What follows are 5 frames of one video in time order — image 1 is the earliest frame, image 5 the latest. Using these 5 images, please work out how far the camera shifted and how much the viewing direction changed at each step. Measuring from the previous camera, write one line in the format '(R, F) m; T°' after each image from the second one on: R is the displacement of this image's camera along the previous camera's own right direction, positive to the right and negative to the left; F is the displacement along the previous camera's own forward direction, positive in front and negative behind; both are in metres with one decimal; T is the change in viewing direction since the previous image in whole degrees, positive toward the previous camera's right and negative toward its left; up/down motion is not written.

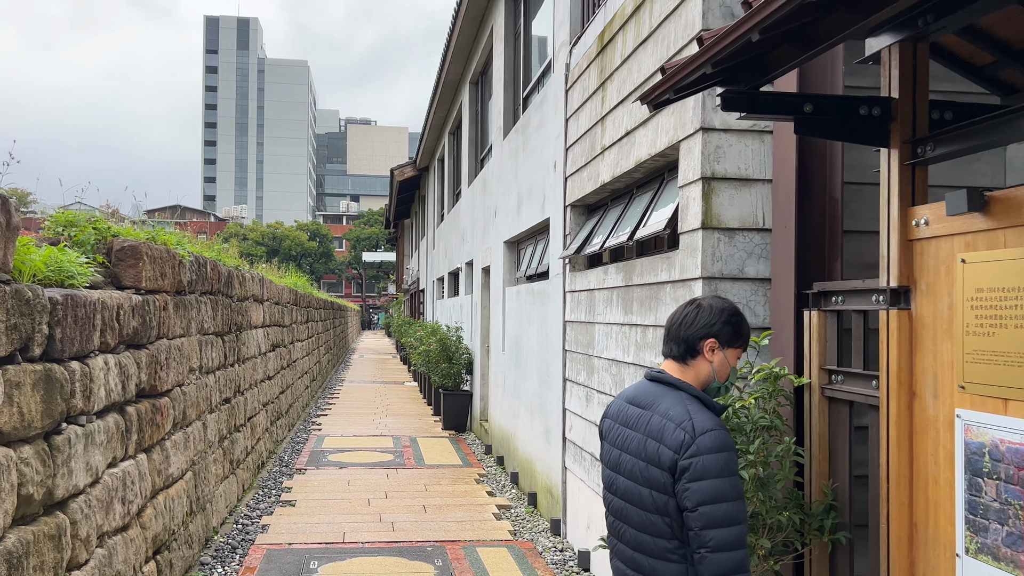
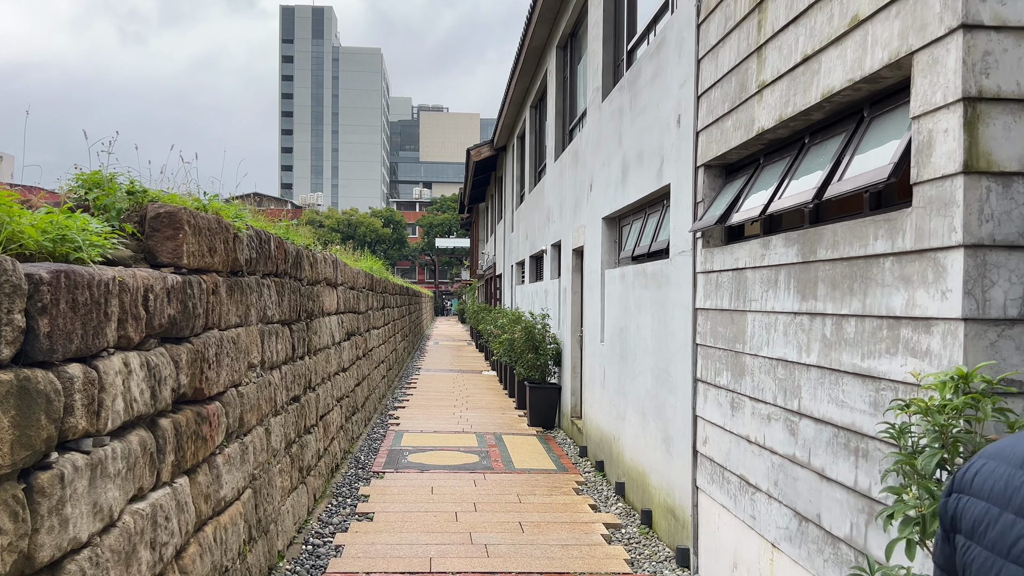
(-0.2, +0.8) m; -5°
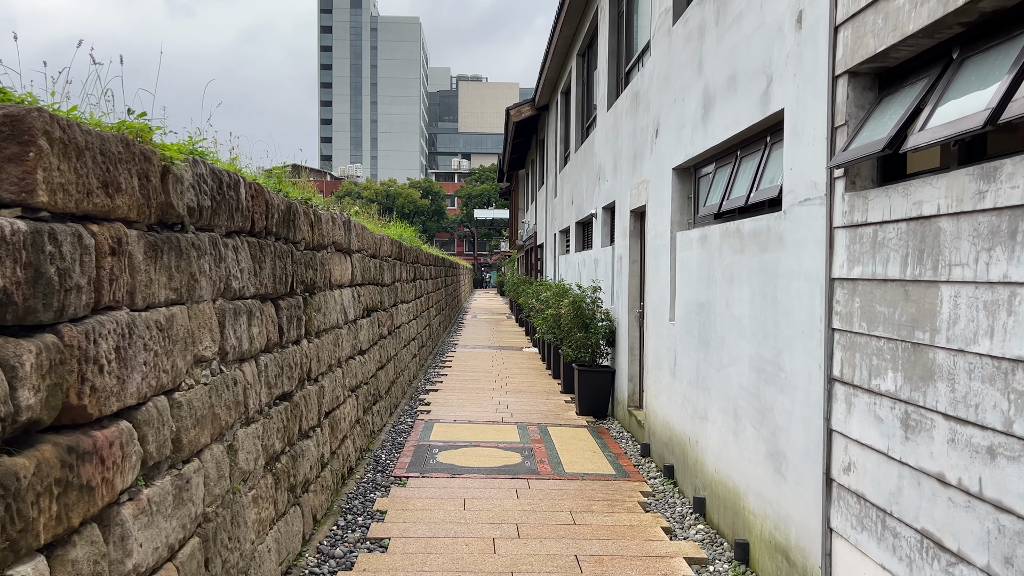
(-0.1, +1.1) m; -3°
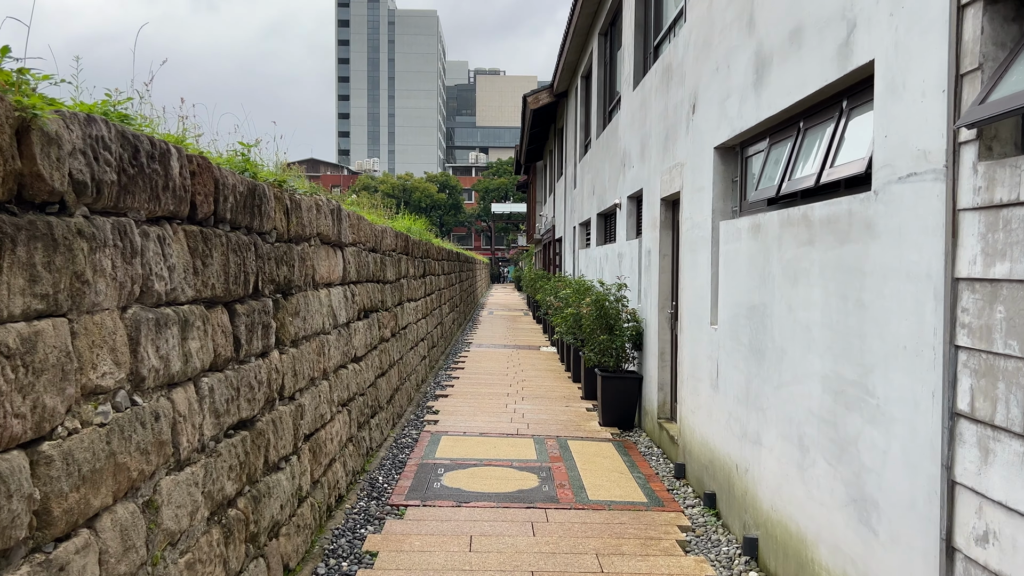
(0.0, +0.7) m; -1°
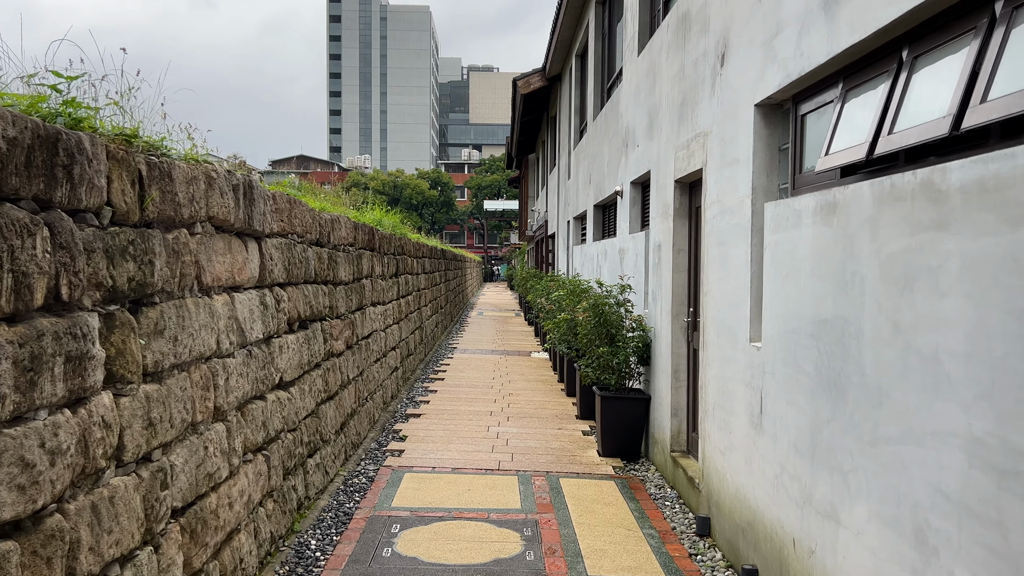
(+0.1, +1.1) m; 0°
